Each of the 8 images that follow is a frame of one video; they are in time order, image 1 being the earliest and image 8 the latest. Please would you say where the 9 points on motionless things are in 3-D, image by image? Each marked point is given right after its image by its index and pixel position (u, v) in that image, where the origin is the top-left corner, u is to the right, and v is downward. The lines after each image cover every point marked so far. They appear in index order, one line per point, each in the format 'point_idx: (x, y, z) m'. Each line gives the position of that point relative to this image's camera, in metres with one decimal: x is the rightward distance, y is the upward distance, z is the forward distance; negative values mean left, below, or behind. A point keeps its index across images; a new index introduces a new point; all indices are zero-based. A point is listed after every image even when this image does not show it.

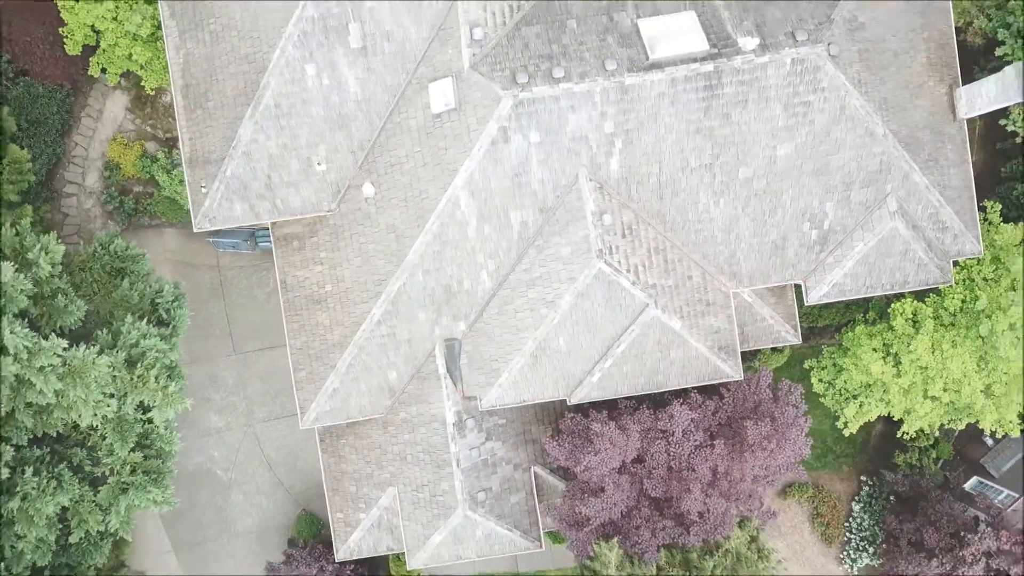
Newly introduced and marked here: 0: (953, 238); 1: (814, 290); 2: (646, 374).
0: (+6.8, +0.8, +15.2) m
1: (+4.8, +0.1, +15.1) m
2: (+2.1, -1.3, +15.1) m
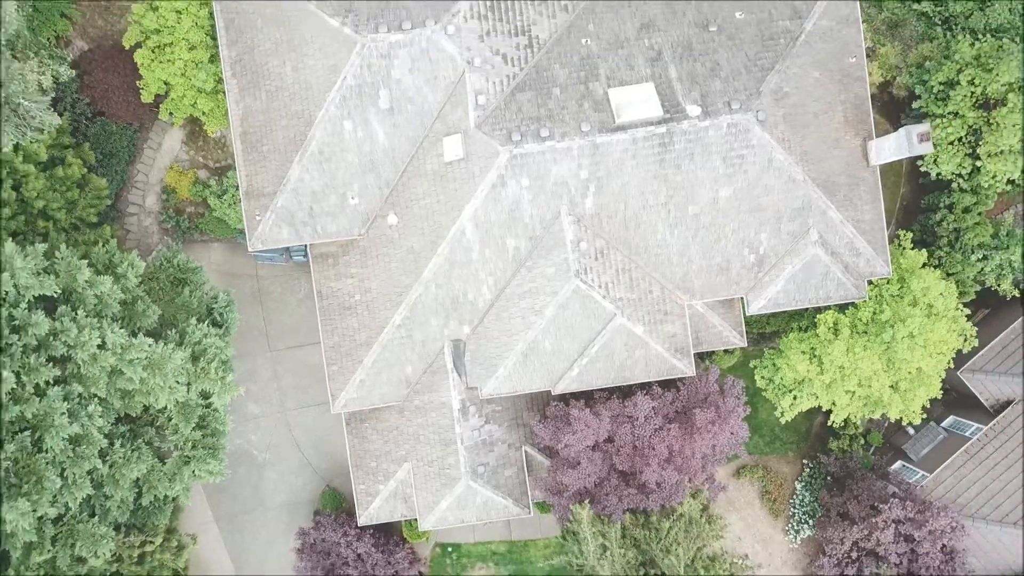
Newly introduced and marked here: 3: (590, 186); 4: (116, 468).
0: (+6.8, +0.5, +18.7) m
1: (+4.7, -0.2, +18.7) m
2: (+2.0, -1.5, +18.7) m
3: (+1.4, +1.8, +17.6) m
4: (-7.3, -3.3, +18.1) m
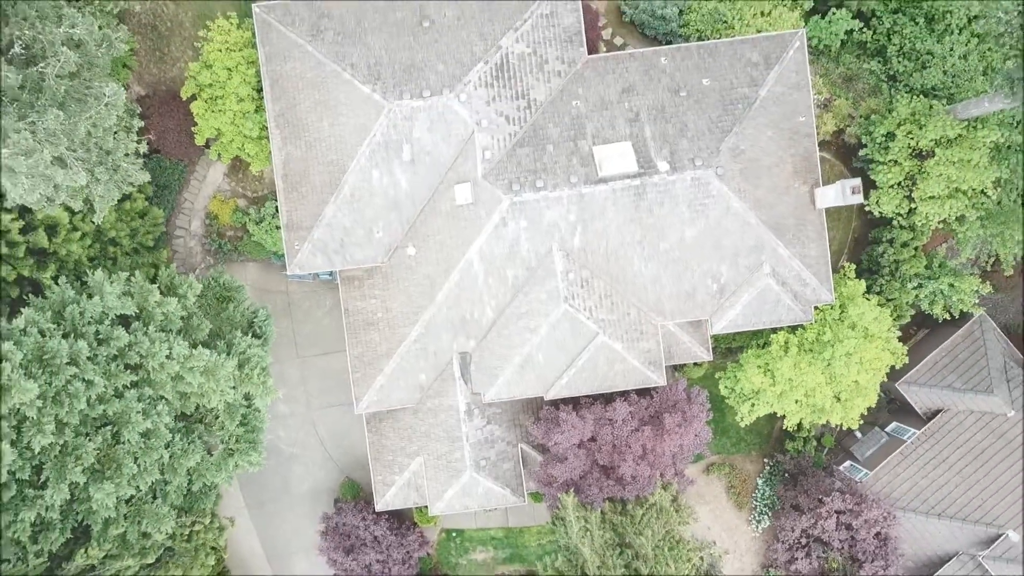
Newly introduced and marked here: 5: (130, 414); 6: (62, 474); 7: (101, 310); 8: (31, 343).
0: (+6.7, -0.1, +22.1) m
1: (+4.6, -0.7, +22.1) m
2: (+1.9, -2.0, +22.1) m
3: (+1.4, +1.3, +21.0) m
4: (-7.4, -3.7, +21.5) m
5: (-7.6, -2.5, +19.5) m
6: (-8.3, -3.4, +18.1) m
7: (-8.0, -0.4, +19.2) m
8: (-8.6, -1.0, +17.8) m
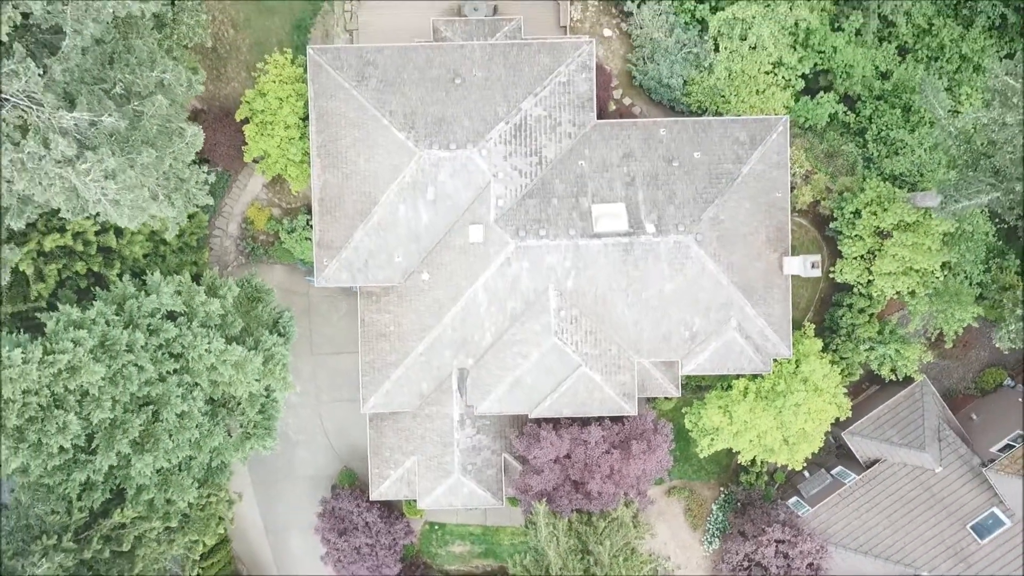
0: (+6.7, -1.5, +25.2) m
1: (+4.5, -1.9, +25.2) m
2: (+1.7, -3.0, +25.2) m
3: (+1.5, +0.4, +24.1) m
4: (-7.7, -3.7, +24.6) m
5: (-7.9, -2.5, +22.6) m
6: (-8.7, -3.4, +21.2) m
7: (-8.1, -0.4, +22.2) m
8: (-8.7, -0.9, +20.9) m
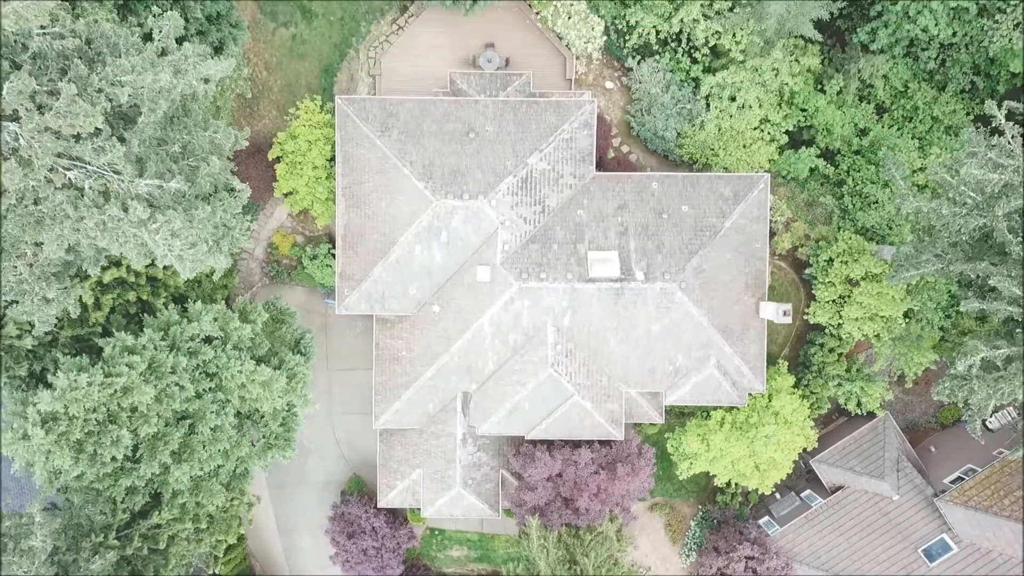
0: (+6.7, -2.7, +27.9) m
1: (+4.5, -3.0, +27.9) m
2: (+1.6, -4.0, +27.9) m
3: (+1.5, -0.6, +26.7) m
4: (-7.8, -4.4, +27.3) m
5: (-7.9, -3.2, +25.3) m
6: (-8.7, -4.1, +23.9) m
7: (-8.0, -1.1, +24.9) m
8: (-8.7, -1.6, +23.6) m
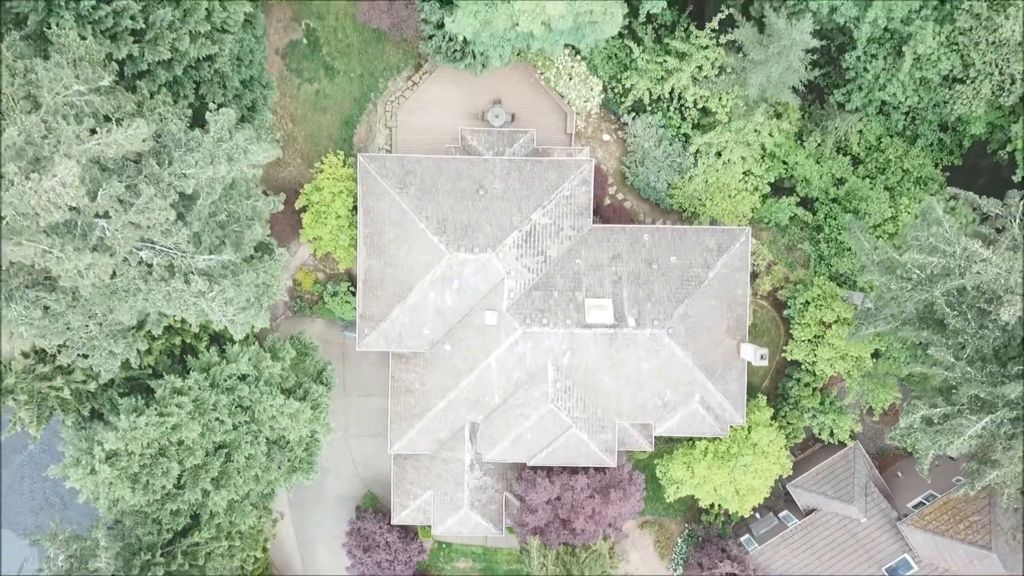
0: (+6.8, -4.0, +30.8) m
1: (+4.6, -4.4, +30.8) m
2: (+1.7, -5.3, +30.8) m
3: (+1.7, -1.9, +29.6) m
4: (-7.7, -5.7, +30.2) m
5: (-7.8, -4.4, +28.2) m
6: (-8.6, -5.3, +26.8) m
7: (-7.9, -2.4, +27.8) m
8: (-8.6, -2.9, +26.5) m
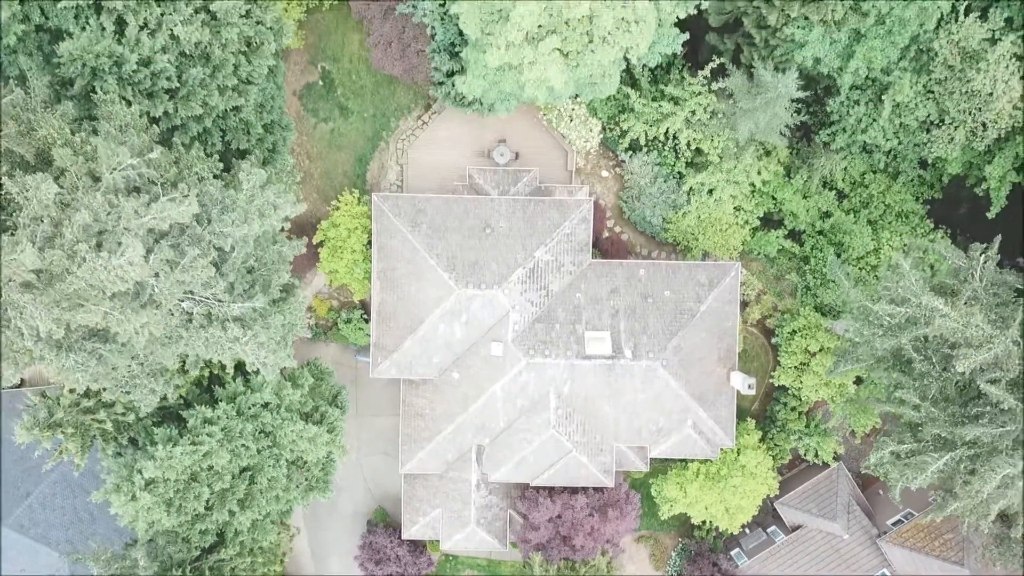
0: (+6.9, -5.1, +32.9) m
1: (+4.7, -5.4, +32.9) m
2: (+1.9, -6.4, +32.9) m
3: (+1.8, -3.0, +31.7) m
4: (-7.6, -6.7, +32.3) m
5: (-7.7, -5.5, +30.3) m
6: (-8.5, -6.4, +28.9) m
7: (-7.7, -3.4, +29.9) m
8: (-8.4, -3.9, +28.6) m
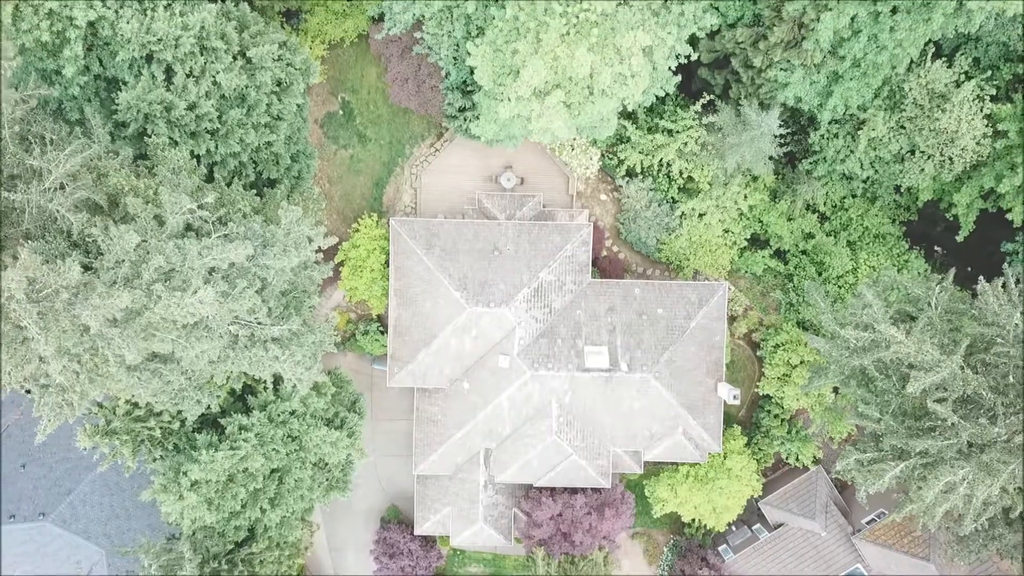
0: (+7.1, -5.7, +35.9) m
1: (+4.9, -6.1, +35.8) m
2: (+2.1, -7.0, +35.9) m
3: (+2.0, -3.6, +34.7) m
4: (-7.4, -7.3, +35.3) m
5: (-7.5, -6.1, +33.2) m
6: (-8.3, -7.0, +31.9) m
7: (-7.5, -4.0, +32.9) m
8: (-8.2, -4.5, +31.5) m
